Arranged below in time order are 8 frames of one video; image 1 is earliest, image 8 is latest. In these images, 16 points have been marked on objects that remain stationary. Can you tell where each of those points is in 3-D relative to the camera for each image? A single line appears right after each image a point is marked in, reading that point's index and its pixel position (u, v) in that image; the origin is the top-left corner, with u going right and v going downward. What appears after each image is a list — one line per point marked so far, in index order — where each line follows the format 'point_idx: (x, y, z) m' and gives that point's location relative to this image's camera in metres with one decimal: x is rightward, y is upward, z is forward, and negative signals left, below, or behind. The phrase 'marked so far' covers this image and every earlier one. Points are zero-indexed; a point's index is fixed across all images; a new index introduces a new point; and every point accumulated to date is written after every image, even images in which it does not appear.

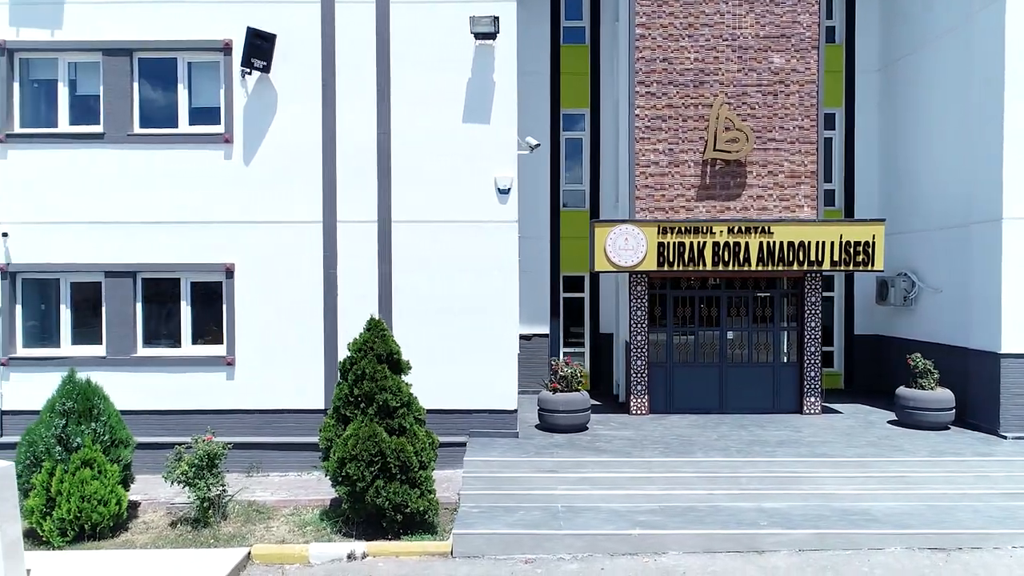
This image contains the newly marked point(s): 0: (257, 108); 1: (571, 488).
0: (-3.6, +2.5, +9.8) m
1: (+0.7, -2.4, +8.4) m
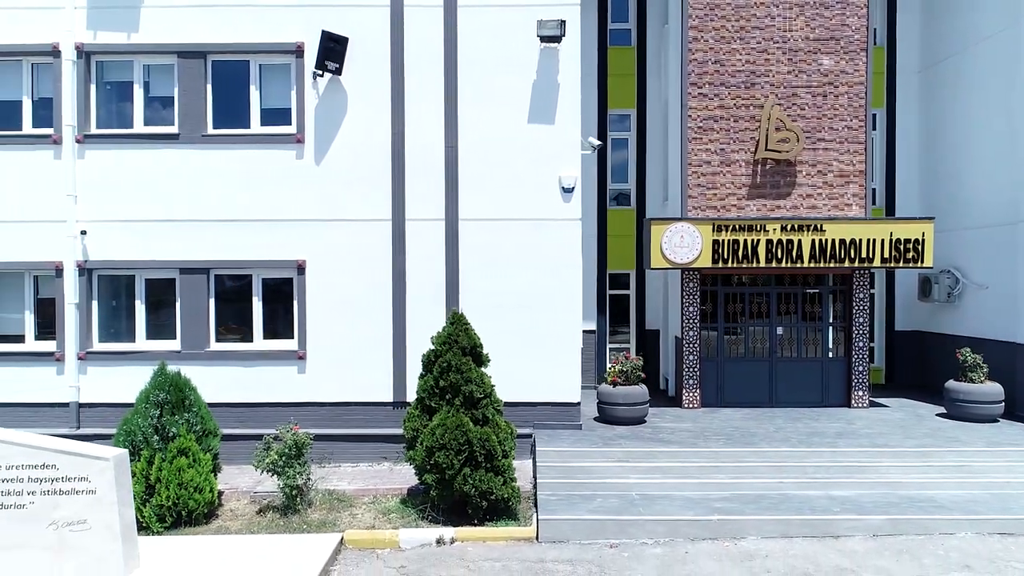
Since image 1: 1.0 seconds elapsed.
0: (-2.6, +2.6, +10.0) m
1: (+1.7, -2.4, +8.7) m
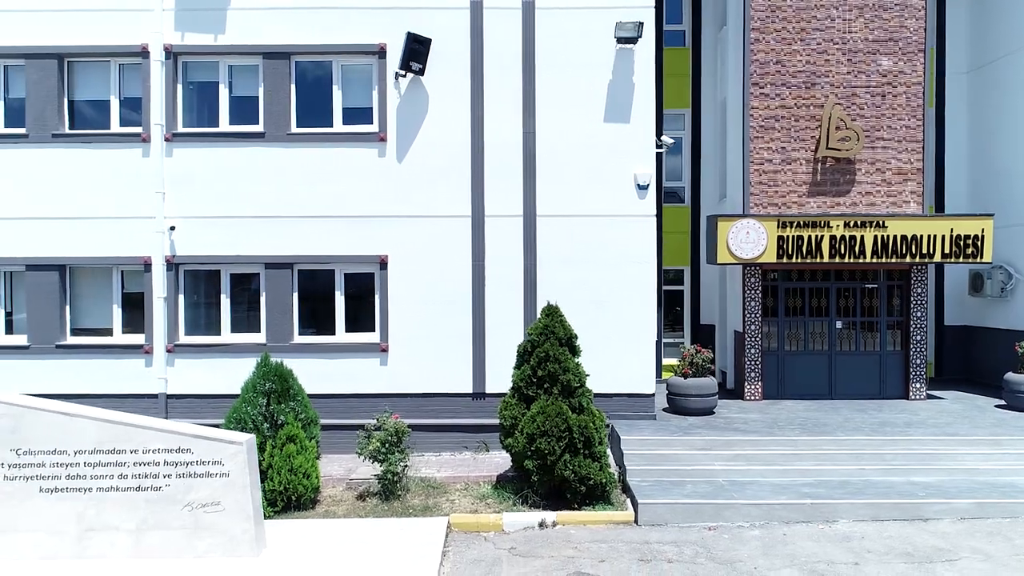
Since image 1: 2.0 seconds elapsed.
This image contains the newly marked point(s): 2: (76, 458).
0: (-1.5, +2.7, +10.3) m
1: (+2.8, -2.3, +9.0) m
2: (-4.3, -1.7, +6.9) m
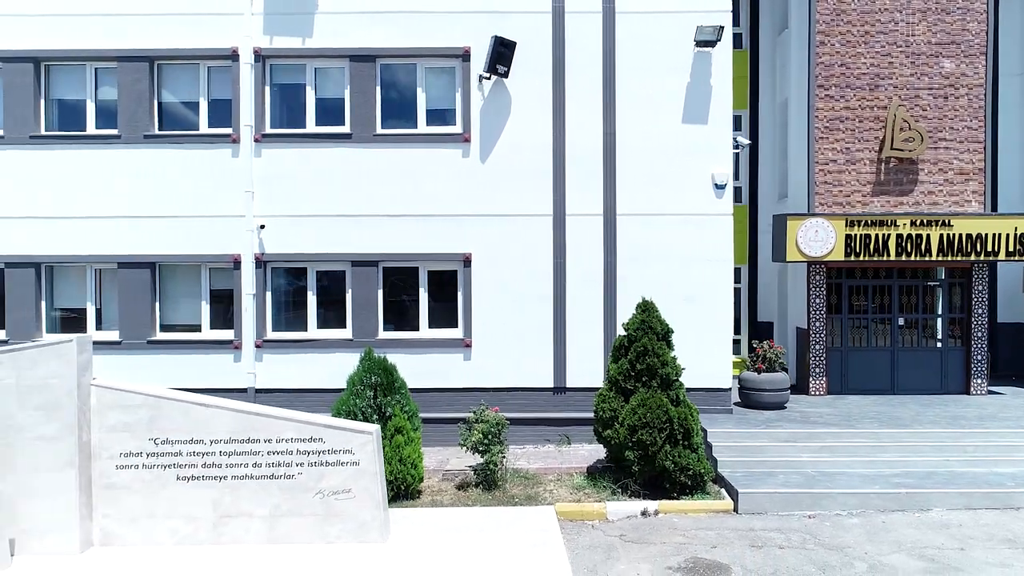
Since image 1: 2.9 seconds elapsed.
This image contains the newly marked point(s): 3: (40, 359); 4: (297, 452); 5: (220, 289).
0: (-0.3, +2.7, +10.6) m
1: (+4.0, -2.2, +9.2) m
2: (-3.1, -1.6, +7.1) m
3: (-4.7, -0.7, +6.9) m
4: (-2.2, -1.7, +7.1) m
5: (-4.6, 0.0, +10.9) m
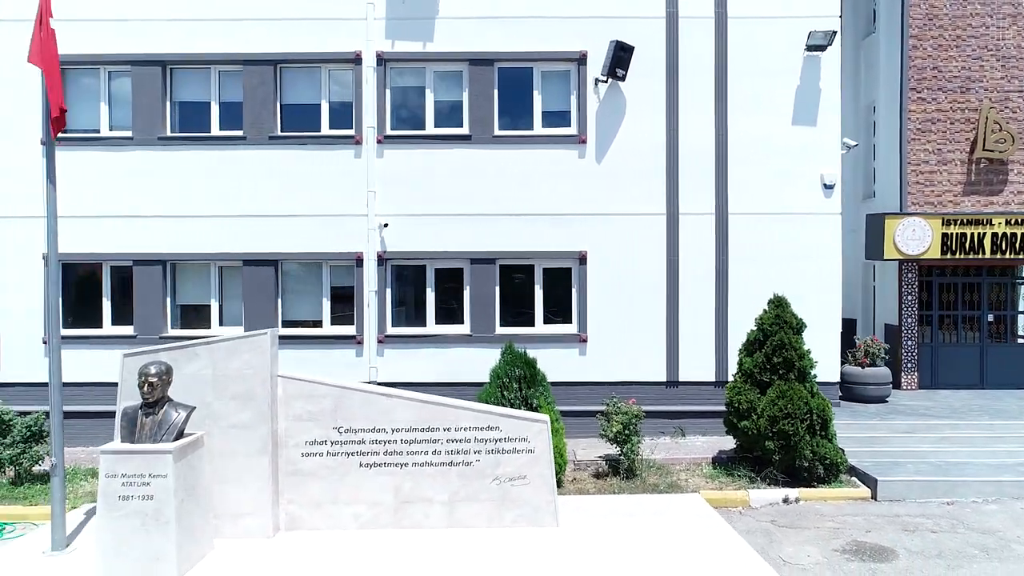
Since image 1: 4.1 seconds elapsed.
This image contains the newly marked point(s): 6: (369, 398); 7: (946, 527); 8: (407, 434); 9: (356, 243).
0: (+1.5, +2.8, +10.9) m
1: (+5.8, -2.2, +9.6) m
2: (-1.3, -1.6, +7.5) m
3: (-2.9, -0.7, +7.2) m
4: (-0.4, -1.6, +7.5) m
5: (-2.8, 0.0, +11.2) m
6: (-1.5, -1.2, +7.4) m
7: (+4.8, -2.7, +7.7) m
8: (-1.1, -1.6, +7.5) m
9: (-2.5, +0.7, +11.0) m
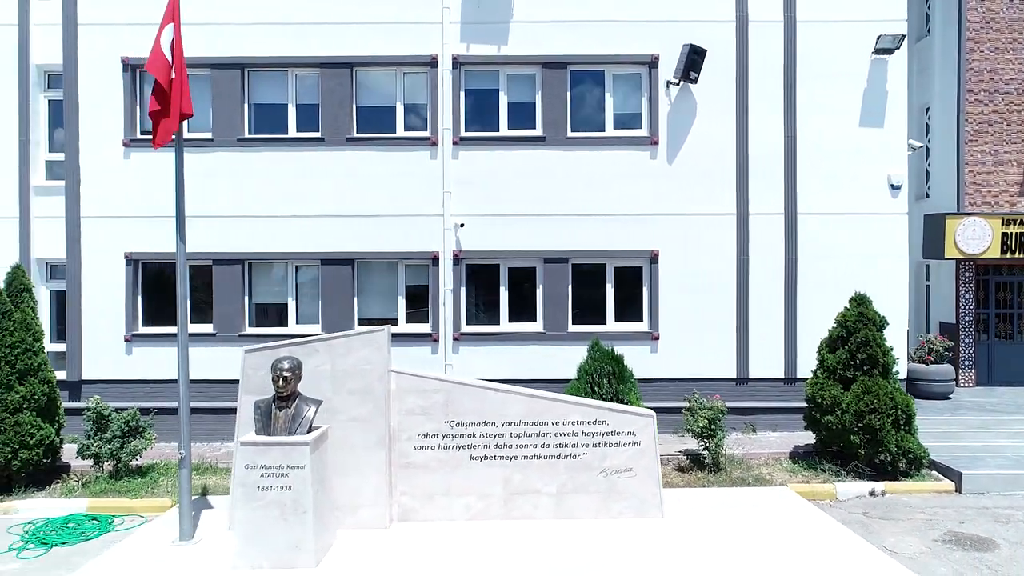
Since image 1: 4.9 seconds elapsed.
0: (+2.7, +2.8, +11.1) m
1: (+7.0, -2.2, +9.8) m
2: (-0.1, -1.6, +7.7) m
3: (-1.7, -0.6, +7.4) m
4: (+0.8, -1.6, +7.7) m
5: (-1.6, +0.1, +11.4) m
6: (-0.3, -1.2, +7.7) m
7: (+6.0, -2.6, +7.9) m
8: (+0.1, -1.5, +7.7) m
9: (-1.3, +0.7, +11.2) m
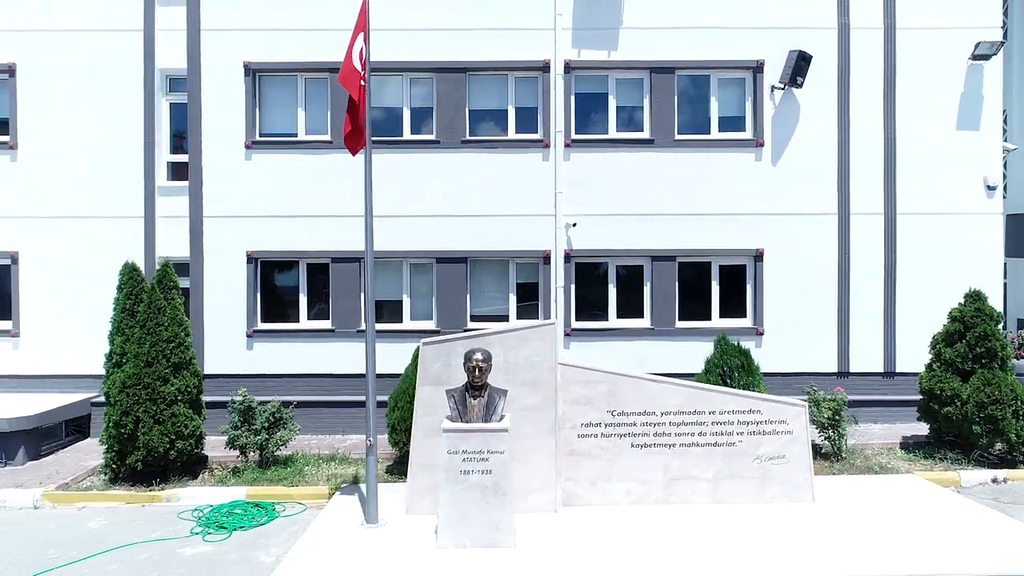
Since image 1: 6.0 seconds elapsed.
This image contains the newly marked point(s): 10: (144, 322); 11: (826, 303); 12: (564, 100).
0: (+4.5, +2.9, +11.5) m
1: (+8.8, -2.1, +10.2) m
2: (+1.7, -1.5, +8.1) m
3: (+0.1, -0.6, +7.8) m
4: (+2.6, -1.6, +8.1) m
5: (+0.2, +0.1, +11.8) m
6: (+1.5, -1.1, +8.0) m
7: (+7.9, -2.6, +8.4) m
8: (+1.9, -1.5, +8.1) m
9: (+0.5, +0.8, +11.6) m
10: (-4.9, -0.5, +9.3) m
11: (+5.3, -0.2, +11.6) m
12: (+0.9, +3.1, +11.6) m
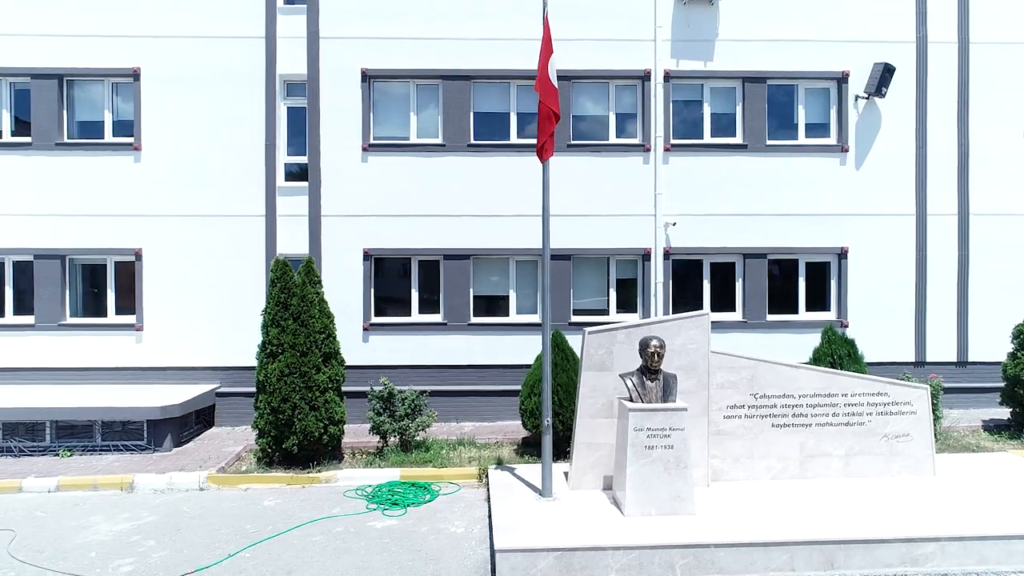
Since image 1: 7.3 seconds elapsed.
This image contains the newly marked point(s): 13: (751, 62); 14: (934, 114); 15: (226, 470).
0: (+6.4, +2.9, +12.4) m
1: (+10.7, -2.0, +11.2) m
2: (+3.7, -1.4, +8.9) m
3: (+2.1, -0.5, +8.5) m
4: (+4.5, -1.5, +8.9) m
5: (+2.0, +0.2, +12.6) m
6: (+3.4, -1.0, +8.8) m
7: (+9.8, -2.5, +9.3) m
8: (+3.8, -1.4, +8.9) m
9: (+2.3, +0.9, +12.3) m
10: (-3.0, -0.4, +9.9) m
11: (+7.1, -0.2, +12.5) m
12: (+2.7, +3.2, +12.3) m
13: (+4.2, +4.0, +12.3) m
14: (+7.6, +3.1, +12.5) m
15: (-4.1, -2.6, +9.9) m
